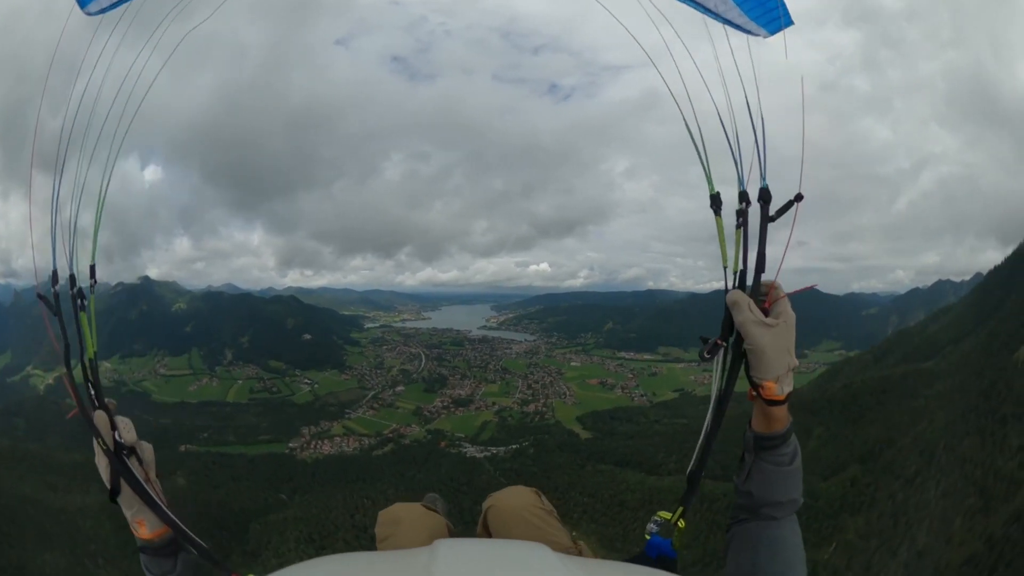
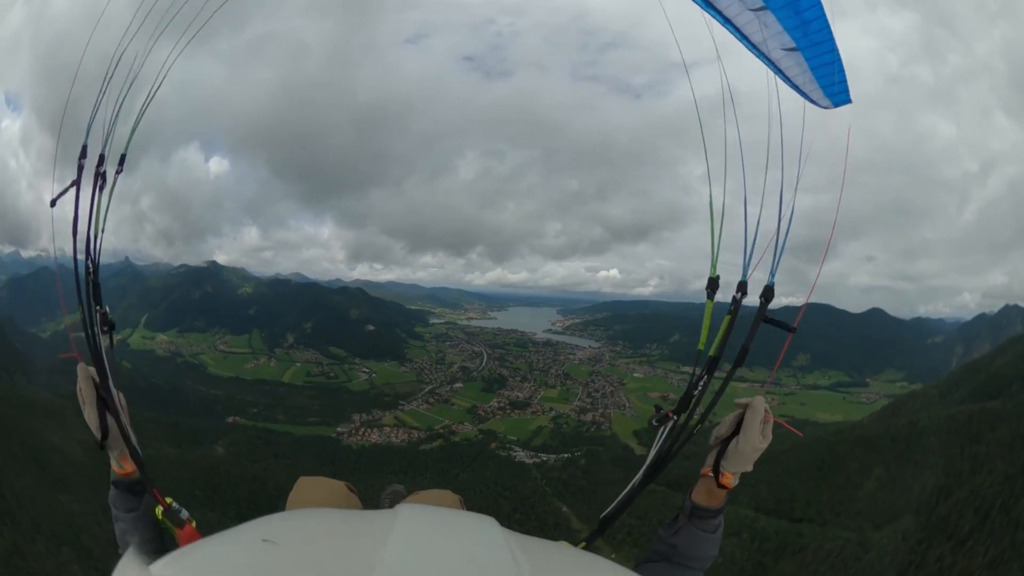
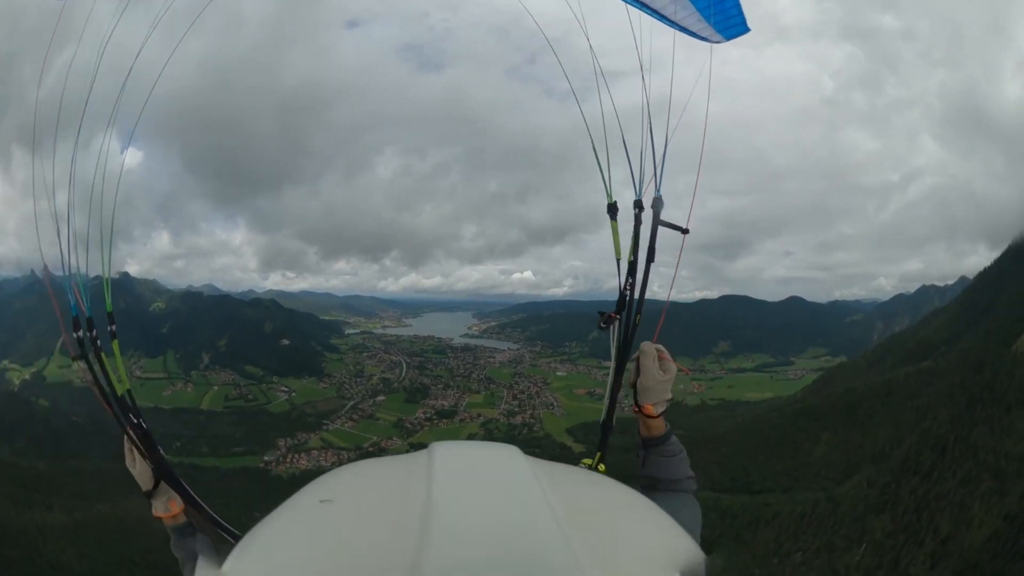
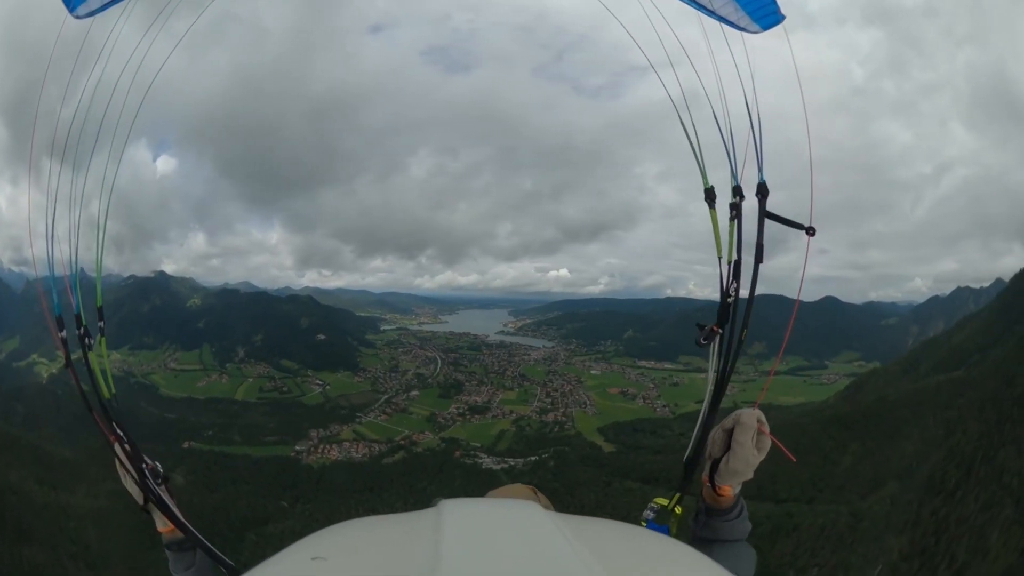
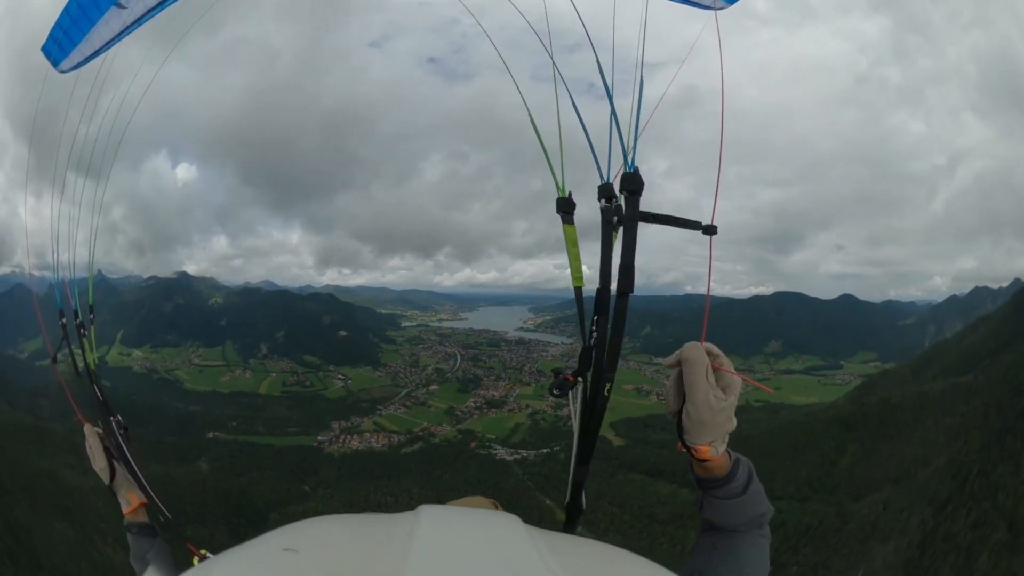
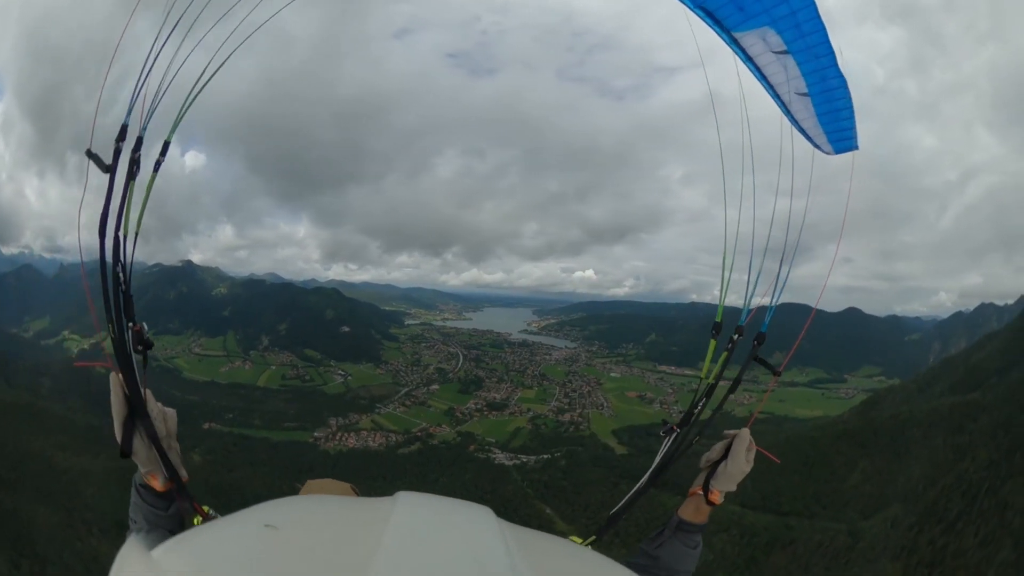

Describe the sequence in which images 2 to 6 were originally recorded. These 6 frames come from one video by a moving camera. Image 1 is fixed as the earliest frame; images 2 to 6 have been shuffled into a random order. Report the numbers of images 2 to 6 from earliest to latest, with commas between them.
5, 2, 6, 4, 3
